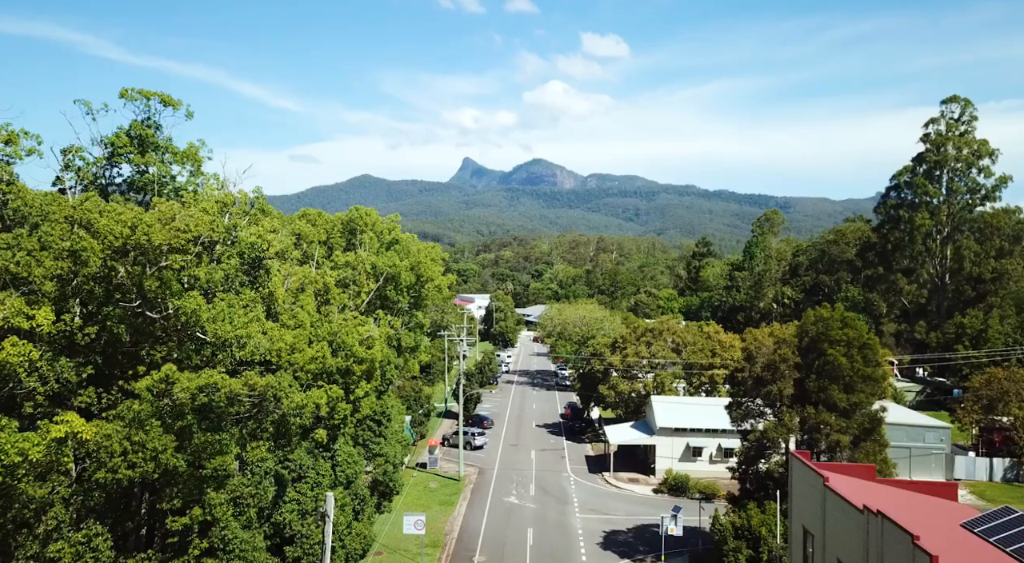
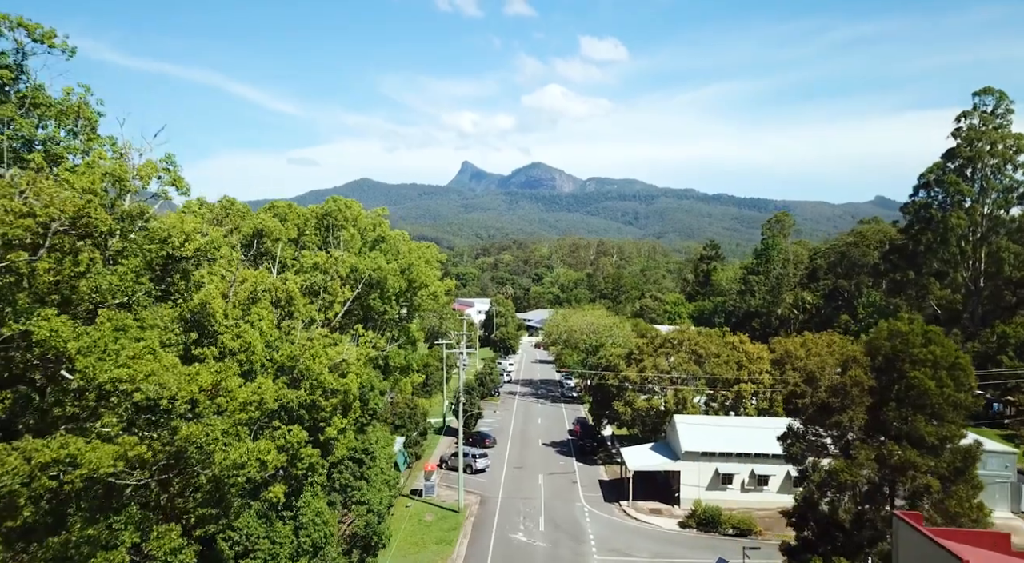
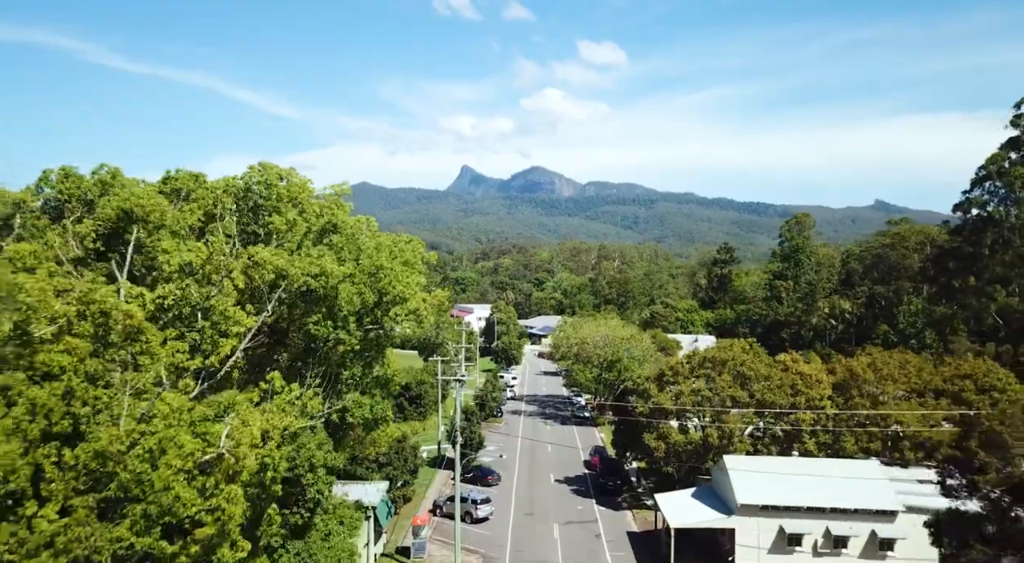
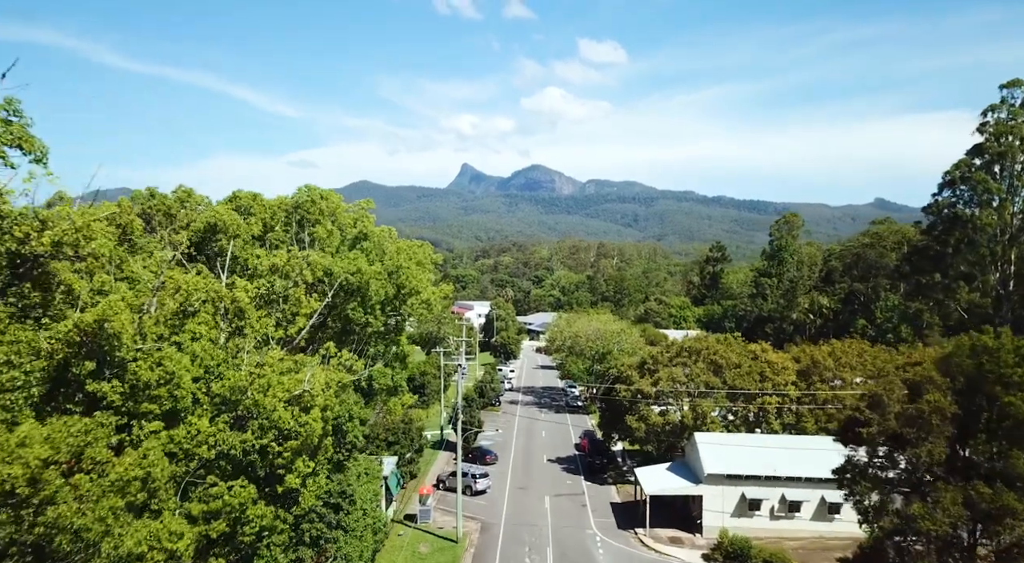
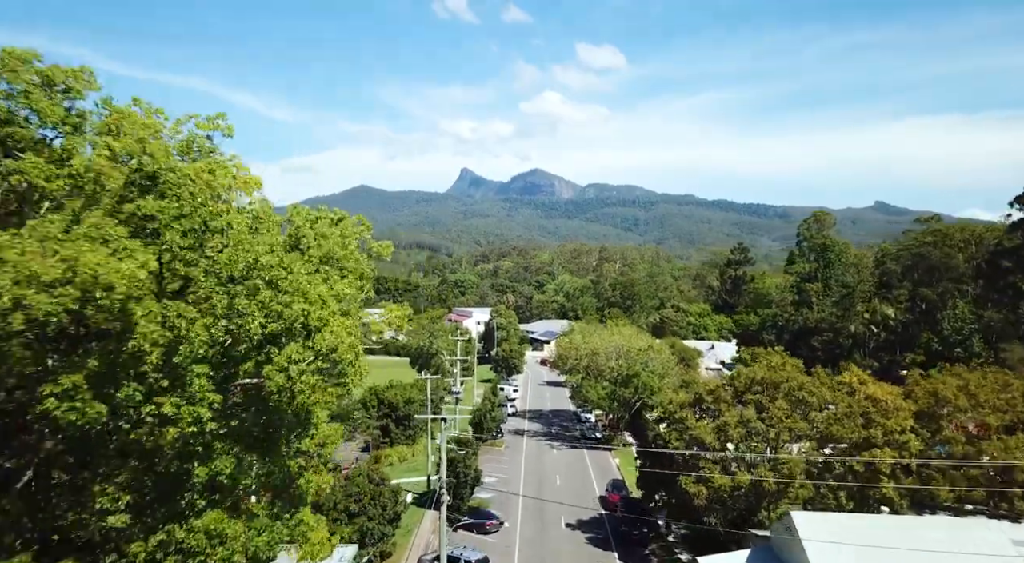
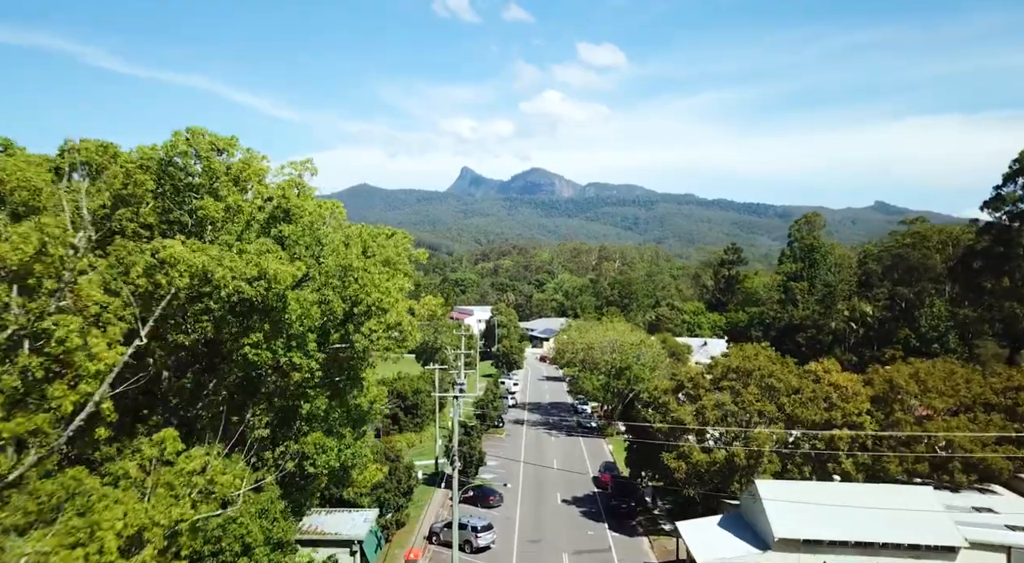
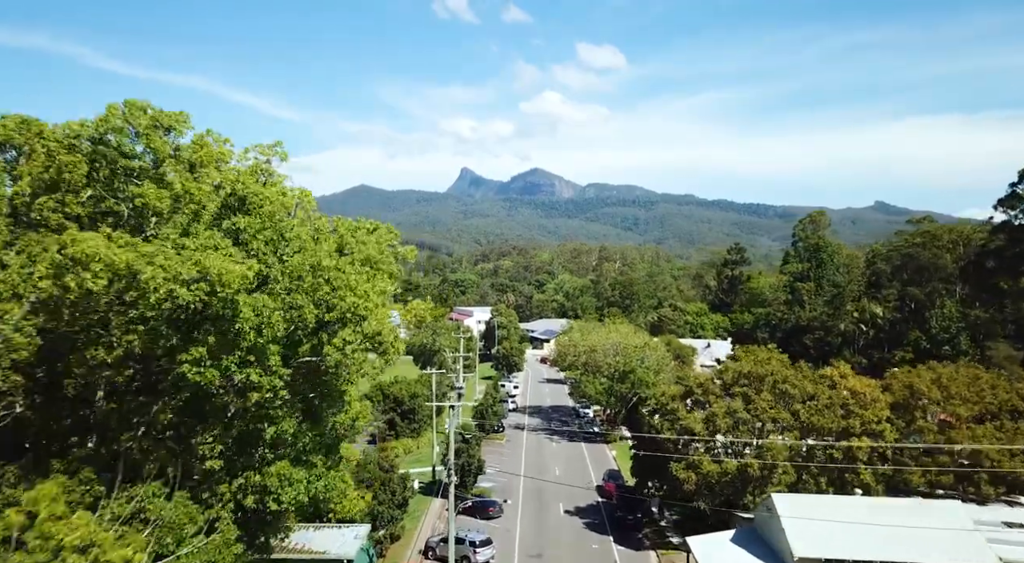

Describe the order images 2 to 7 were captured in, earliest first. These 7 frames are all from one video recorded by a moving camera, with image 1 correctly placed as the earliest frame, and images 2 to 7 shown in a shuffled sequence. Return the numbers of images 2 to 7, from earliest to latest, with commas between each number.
2, 4, 3, 6, 7, 5
